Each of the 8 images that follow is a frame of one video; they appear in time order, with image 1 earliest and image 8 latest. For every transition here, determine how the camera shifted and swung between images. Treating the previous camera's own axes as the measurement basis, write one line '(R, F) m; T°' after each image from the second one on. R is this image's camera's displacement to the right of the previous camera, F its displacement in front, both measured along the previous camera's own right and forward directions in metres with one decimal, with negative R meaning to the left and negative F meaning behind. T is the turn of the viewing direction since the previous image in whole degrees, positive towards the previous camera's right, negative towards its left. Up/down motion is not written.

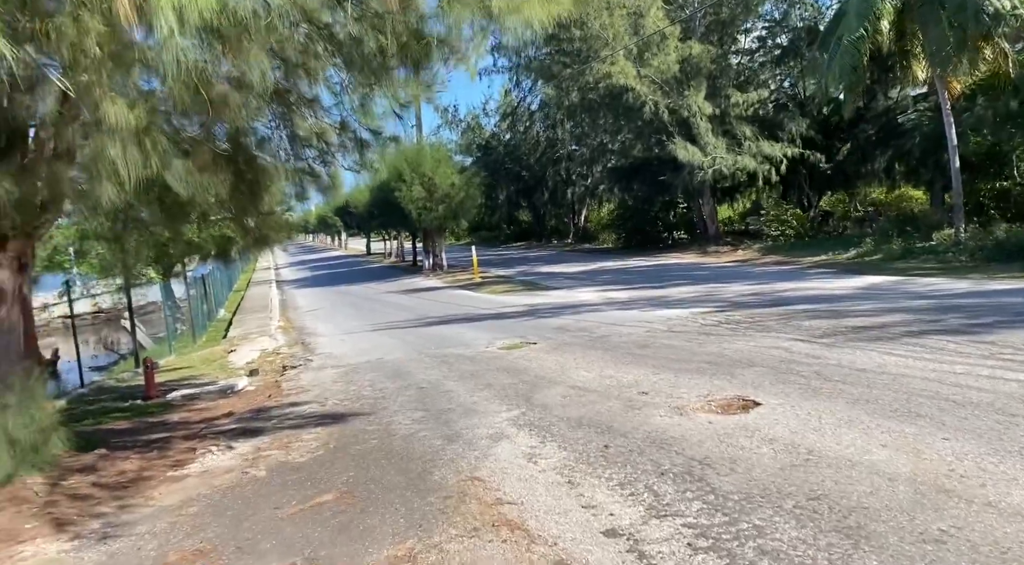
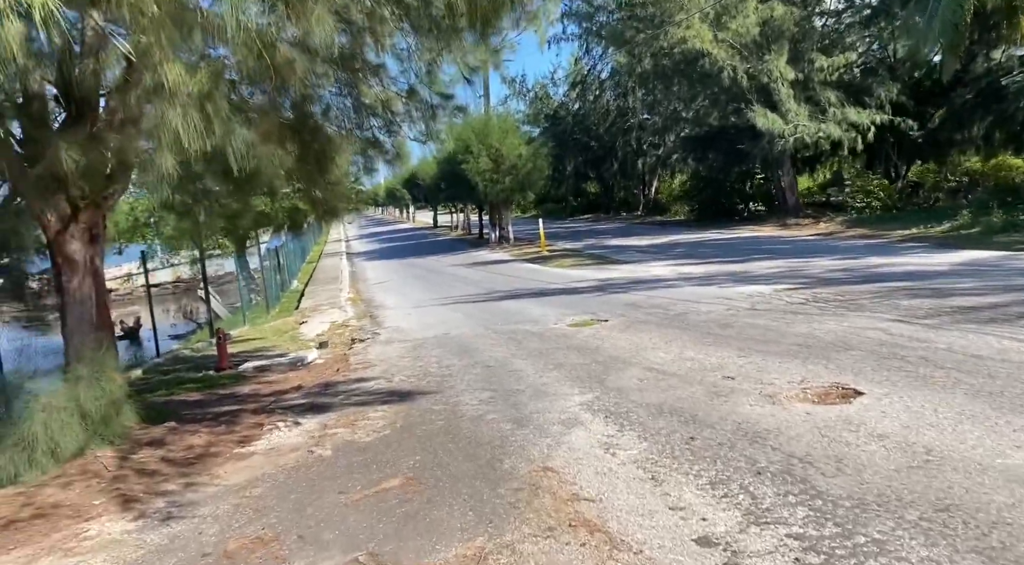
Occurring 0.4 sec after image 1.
(-0.1, +0.4) m; -5°
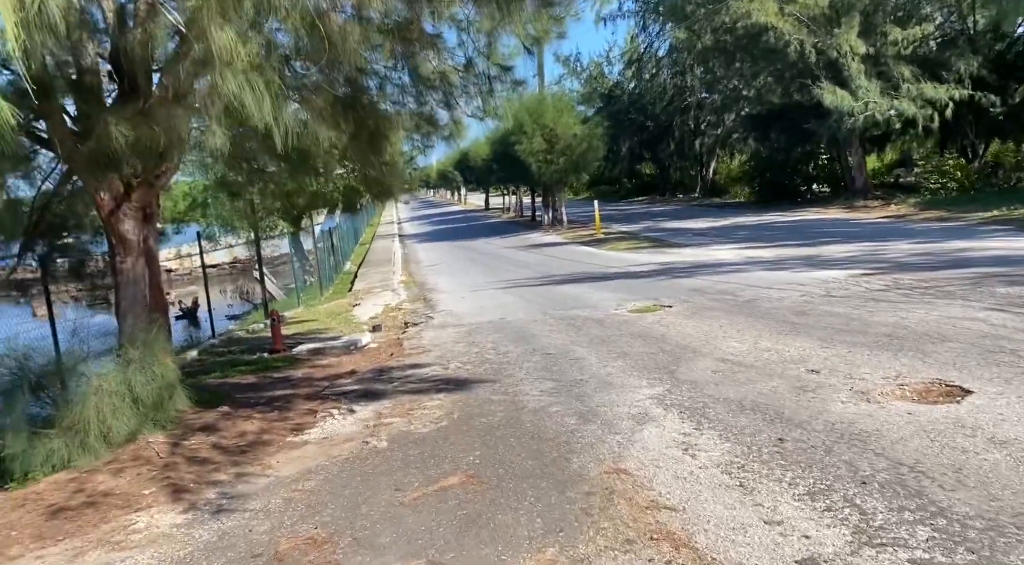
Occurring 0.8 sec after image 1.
(-0.1, +0.4) m; -3°
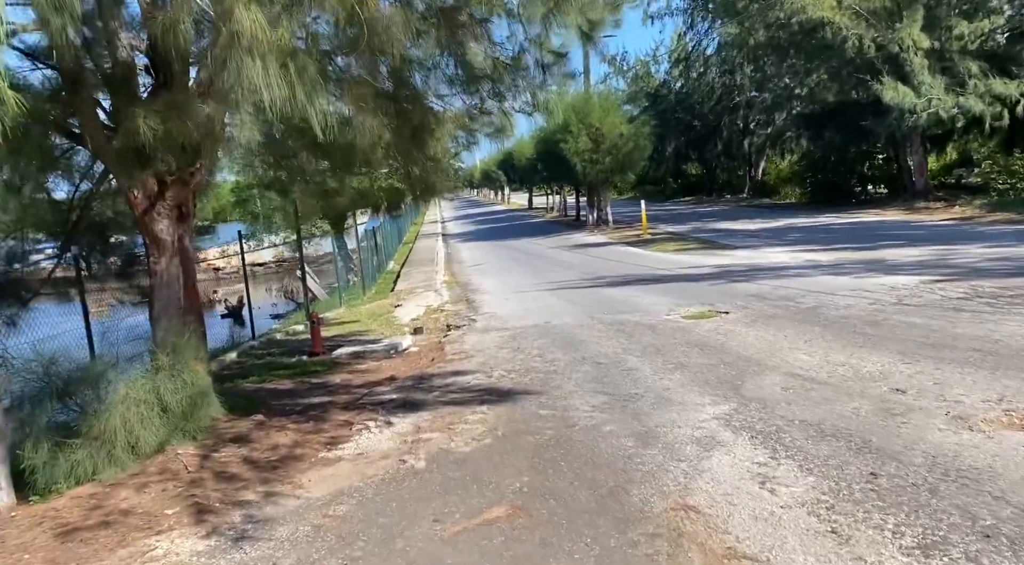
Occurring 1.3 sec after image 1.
(-0.1, +0.5) m; -3°
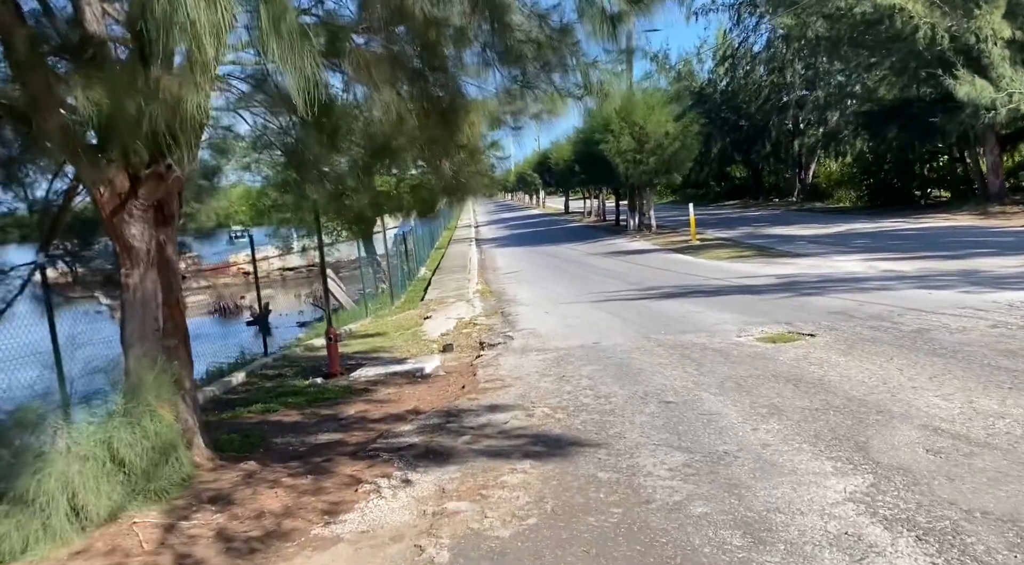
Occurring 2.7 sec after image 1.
(-0.1, +1.4) m; -2°
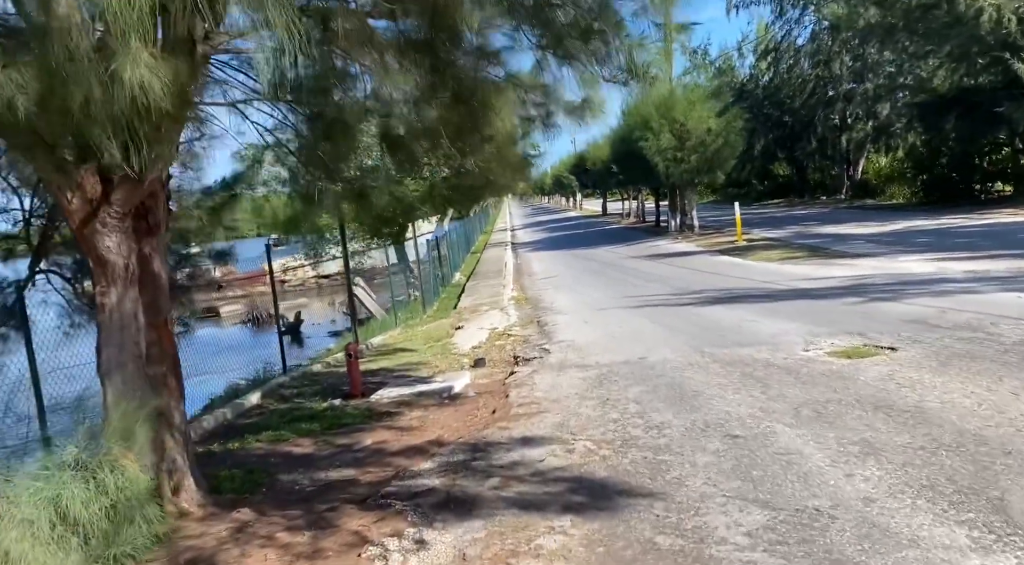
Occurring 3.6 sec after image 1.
(0.0, +0.9) m; -3°
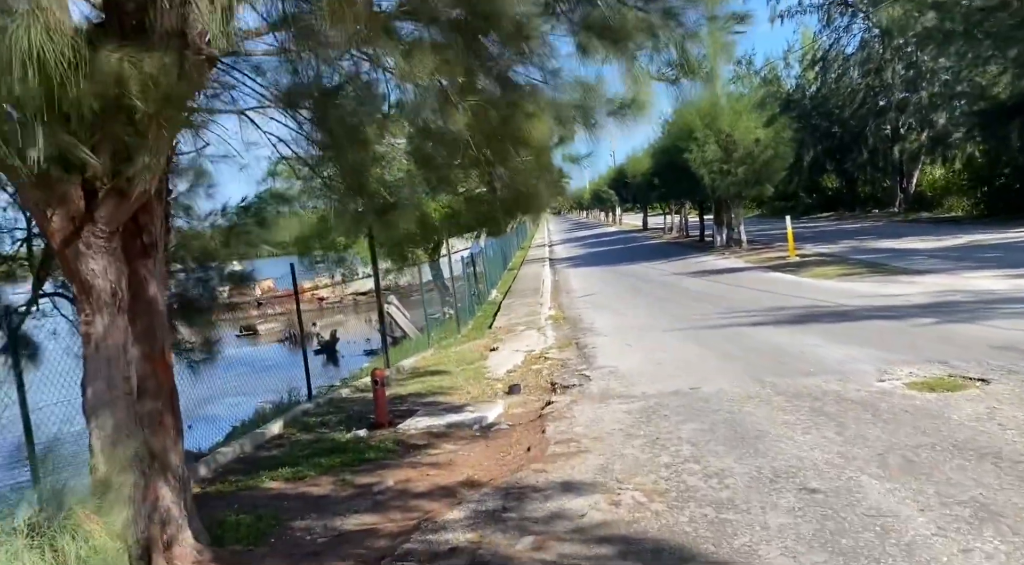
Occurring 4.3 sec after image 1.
(0.0, +0.7) m; -3°
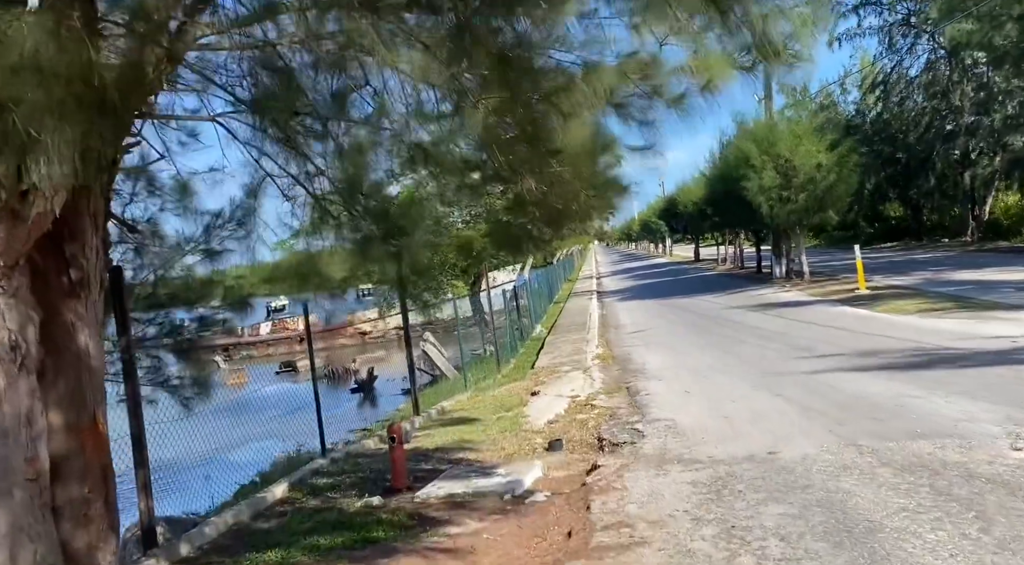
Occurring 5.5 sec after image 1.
(+0.1, +1.3) m; -3°
